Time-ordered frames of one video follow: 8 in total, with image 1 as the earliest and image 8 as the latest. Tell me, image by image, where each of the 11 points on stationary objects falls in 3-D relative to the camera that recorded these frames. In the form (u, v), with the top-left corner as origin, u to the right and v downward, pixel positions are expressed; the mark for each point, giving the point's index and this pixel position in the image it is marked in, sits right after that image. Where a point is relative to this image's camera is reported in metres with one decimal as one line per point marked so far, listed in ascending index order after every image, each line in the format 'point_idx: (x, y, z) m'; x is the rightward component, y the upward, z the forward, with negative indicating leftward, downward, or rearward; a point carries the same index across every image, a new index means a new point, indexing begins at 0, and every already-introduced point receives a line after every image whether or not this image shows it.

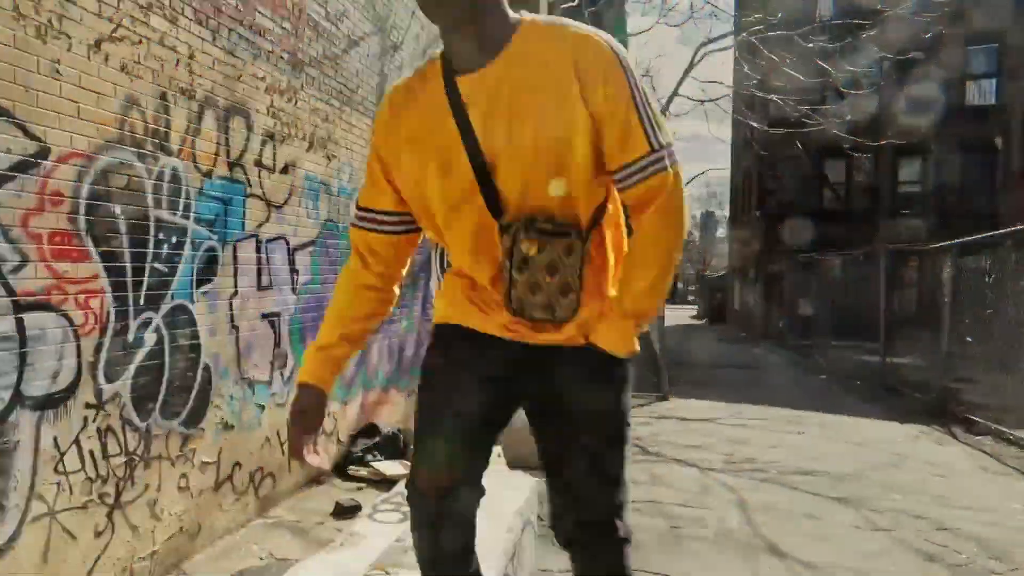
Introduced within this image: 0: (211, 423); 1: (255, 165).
0: (-1.6, -0.7, +4.0) m
1: (-1.5, +0.7, +4.3) m
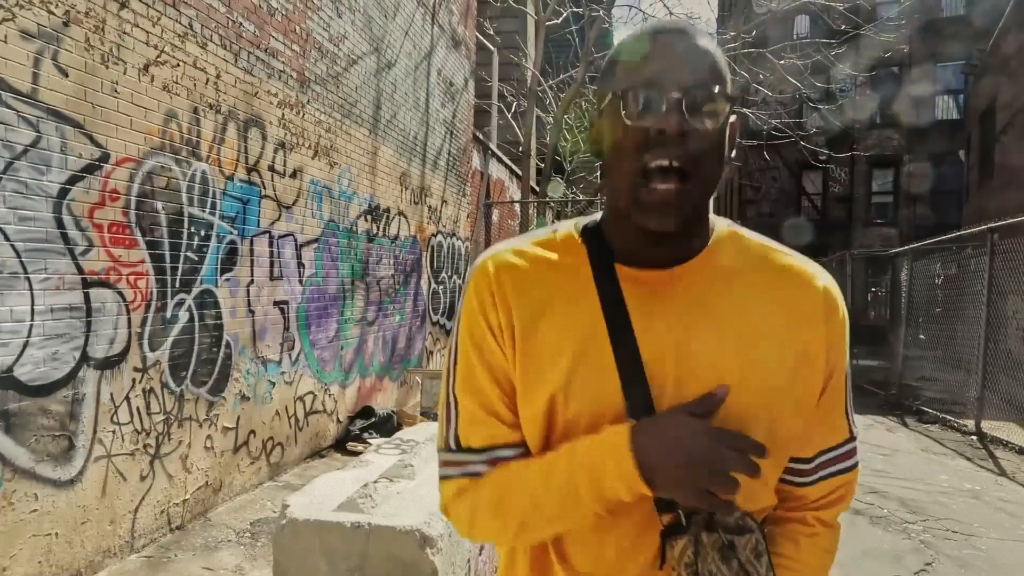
0: (-1.7, -0.6, +4.6) m
1: (-1.6, +0.8, +5.0) m
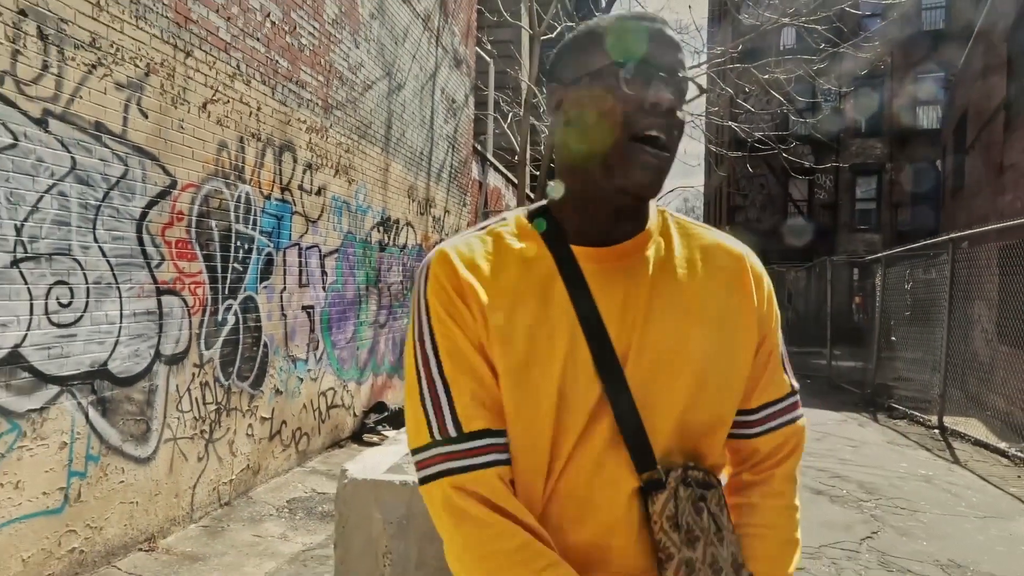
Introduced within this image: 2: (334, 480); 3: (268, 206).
0: (-1.7, -0.7, +5.2) m
1: (-1.6, +0.7, +5.6) m
2: (-1.3, -1.4, +5.5) m
3: (-1.7, +0.6, +5.1) m
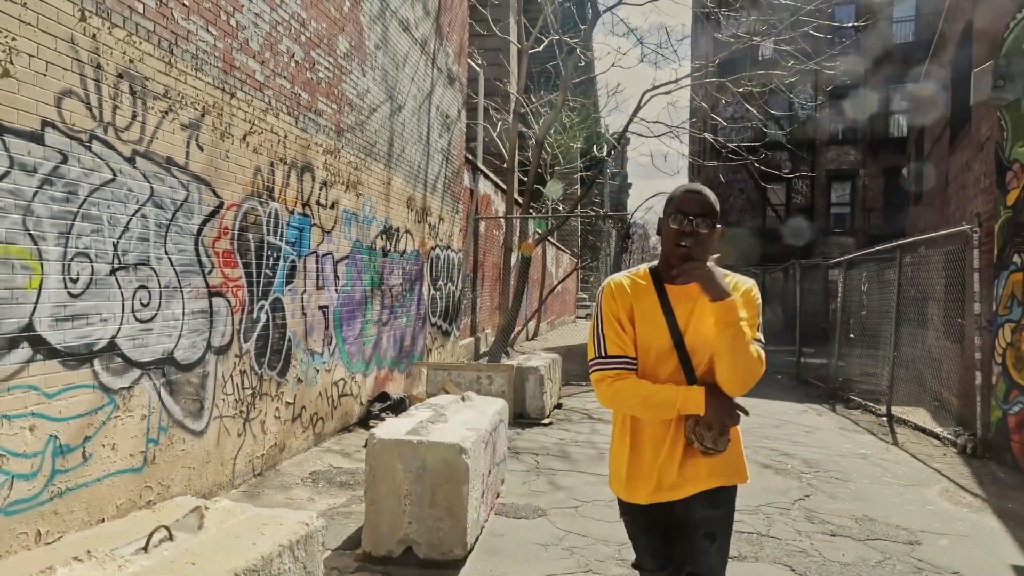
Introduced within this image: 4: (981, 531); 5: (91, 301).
0: (-1.8, -0.7, +6.0) m
1: (-1.7, +0.7, +6.4) m
2: (-1.4, -1.4, +6.3) m
3: (-1.8, +0.5, +5.9) m
4: (+3.1, -1.6, +4.8) m
5: (-2.1, -0.1, +3.6) m
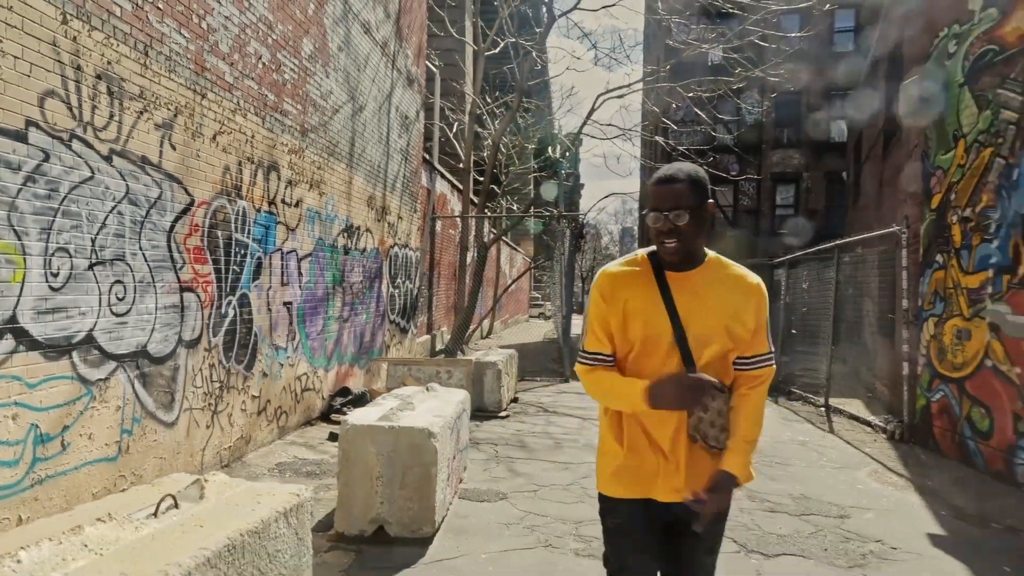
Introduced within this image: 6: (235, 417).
0: (-2.1, -0.7, +6.1) m
1: (-2.0, +0.8, +6.5) m
2: (-1.7, -1.4, +6.4) m
3: (-2.1, +0.6, +6.0) m
4: (+2.8, -1.6, +5.3) m
5: (-2.3, 0.0, +3.8) m
6: (-2.1, -1.0, +5.7) m
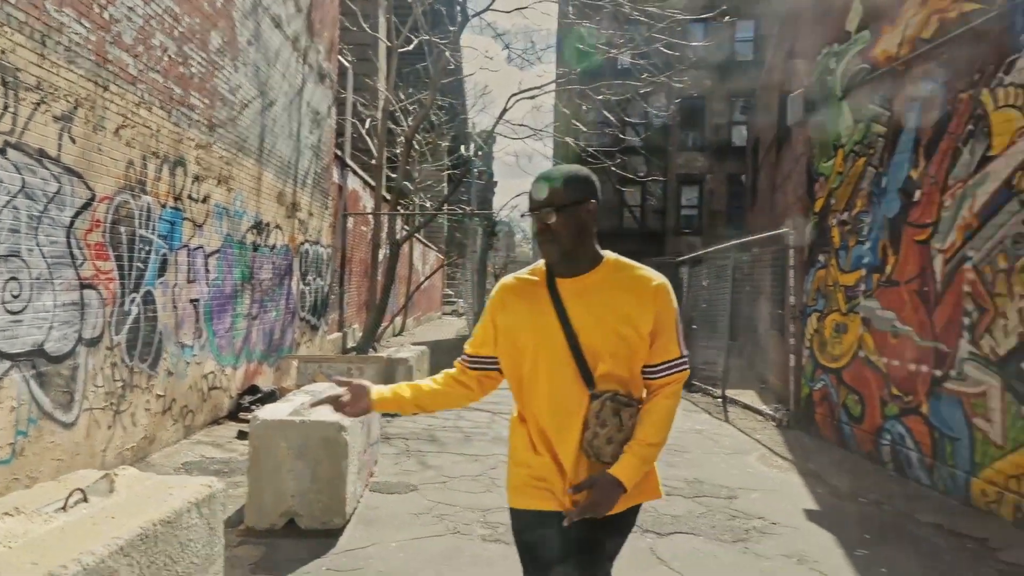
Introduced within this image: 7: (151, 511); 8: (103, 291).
0: (-2.8, -0.6, +6.0) m
1: (-2.8, +0.8, +6.4) m
2: (-2.5, -1.4, +6.4) m
3: (-2.8, +0.6, +5.9) m
4: (+2.1, -1.5, +5.7) m
5: (-2.7, 0.0, +3.7) m
6: (-2.8, -1.0, +5.6) m
7: (-1.1, -0.7, +2.2) m
8: (-2.8, 0.0, +5.0) m
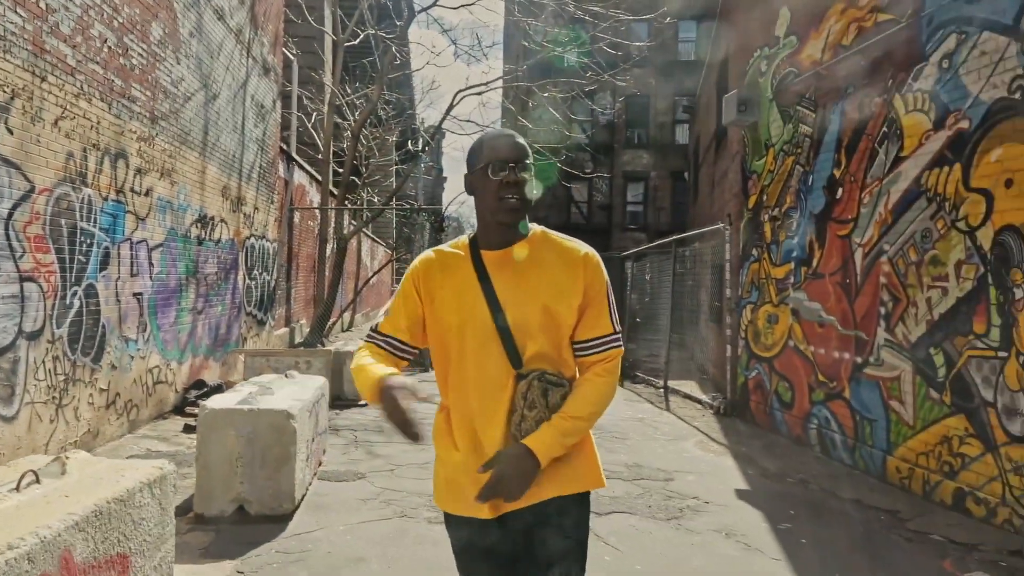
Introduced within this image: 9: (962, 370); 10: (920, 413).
0: (-3.3, -0.6, +6.0) m
1: (-3.3, +0.8, +6.4) m
2: (-3.0, -1.3, +6.3) m
3: (-3.2, +0.7, +5.9) m
4: (+1.7, -1.5, +6.0) m
5: (-3.0, 0.0, +3.6) m
6: (-3.2, -0.9, +5.6) m
7: (-1.3, -0.6, +2.3) m
8: (-3.2, 0.0, +5.0) m
9: (+3.0, -0.5, +4.9) m
10: (+2.9, -0.9, +5.3) m
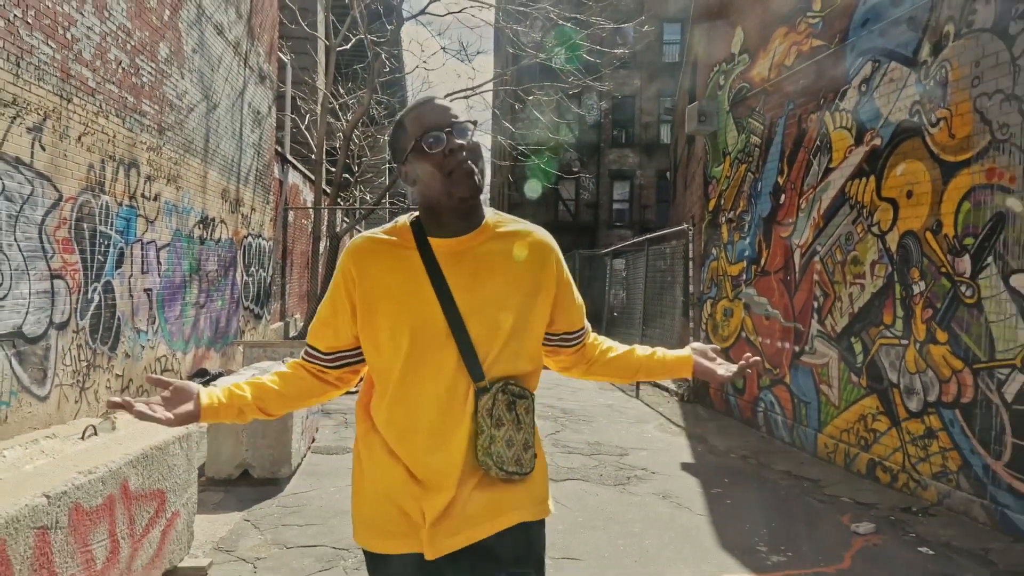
0: (-3.5, -0.6, +6.6) m
1: (-3.5, +0.9, +7.0) m
2: (-3.2, -1.3, +7.0) m
3: (-3.5, +0.7, +6.6) m
4: (+1.5, -1.4, +6.7) m
5: (-3.2, 0.0, +4.3) m
6: (-3.5, -0.9, +6.2) m
7: (-1.5, -0.6, +3.0) m
8: (-3.4, +0.1, +5.6) m
9: (+2.8, -0.5, +5.6) m
10: (+2.7, -0.9, +6.0) m
